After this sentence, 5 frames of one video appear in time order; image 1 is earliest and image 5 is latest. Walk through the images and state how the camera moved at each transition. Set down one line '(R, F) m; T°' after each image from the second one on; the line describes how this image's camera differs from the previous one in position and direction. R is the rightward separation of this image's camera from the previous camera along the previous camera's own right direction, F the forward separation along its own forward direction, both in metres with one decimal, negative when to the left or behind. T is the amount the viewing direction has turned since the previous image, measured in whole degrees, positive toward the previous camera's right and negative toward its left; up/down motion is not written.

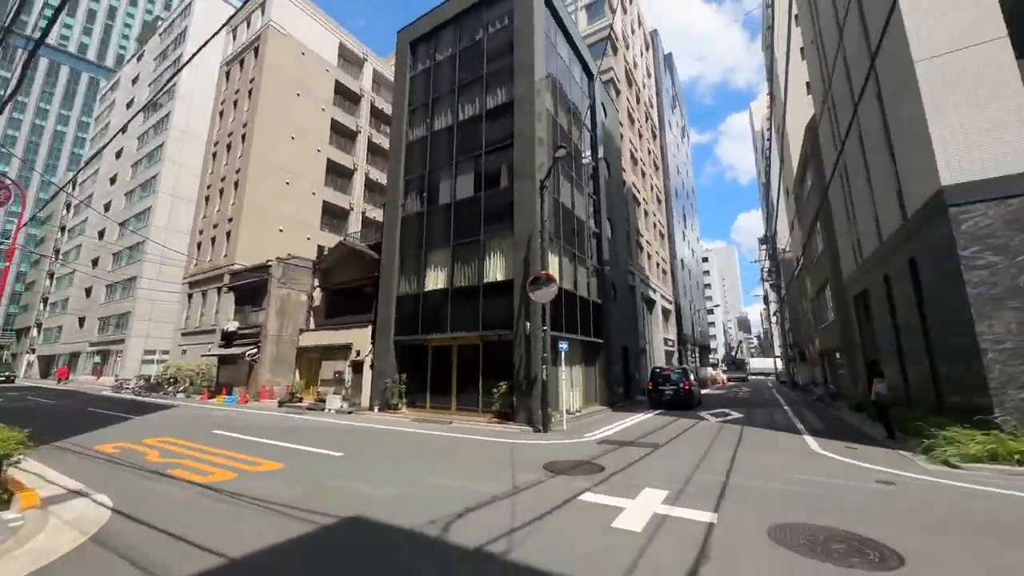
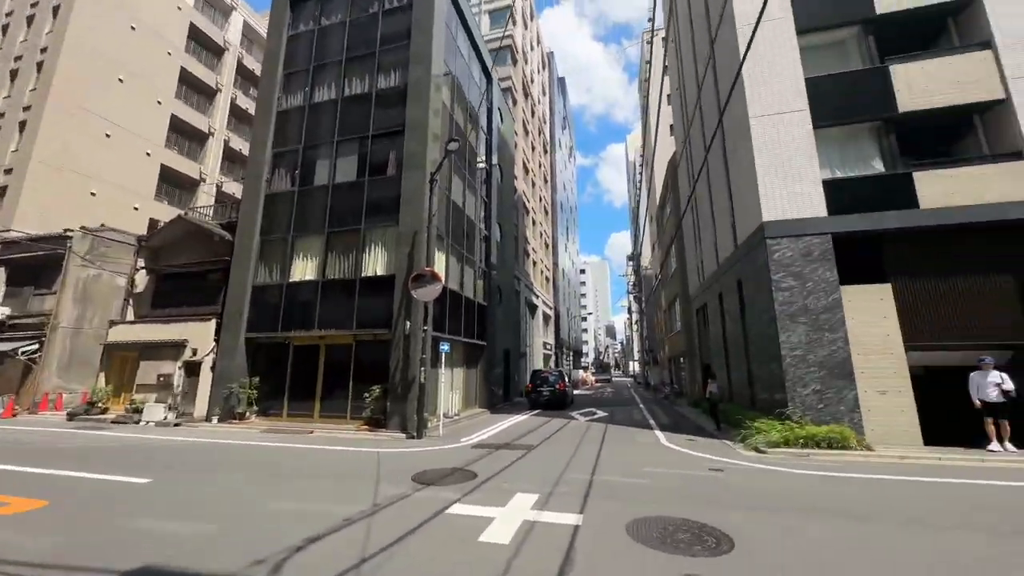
(+0.2, +0.4) m; +16°
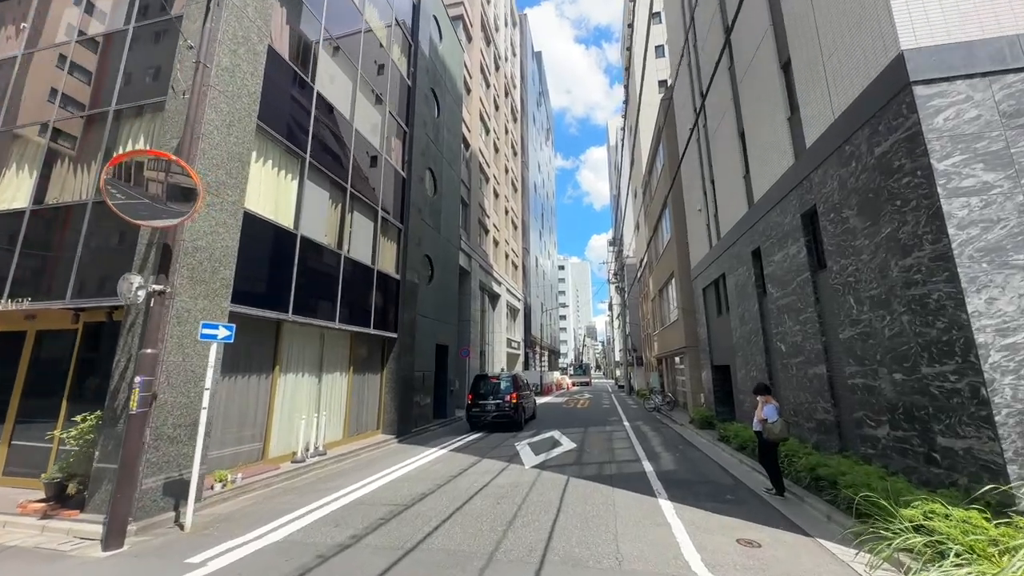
(+1.9, +6.4) m; +3°
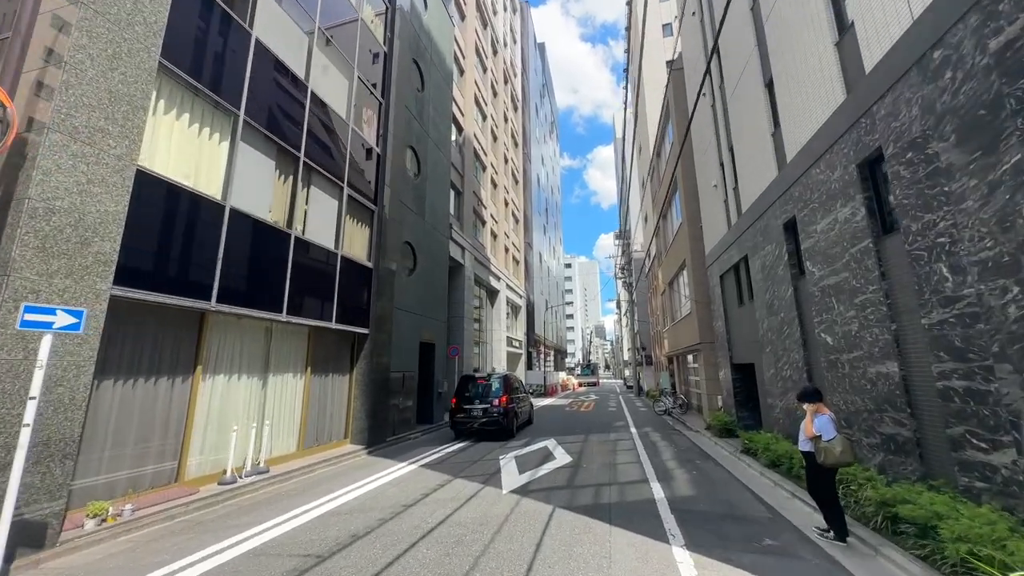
(+0.6, +1.7) m; -1°
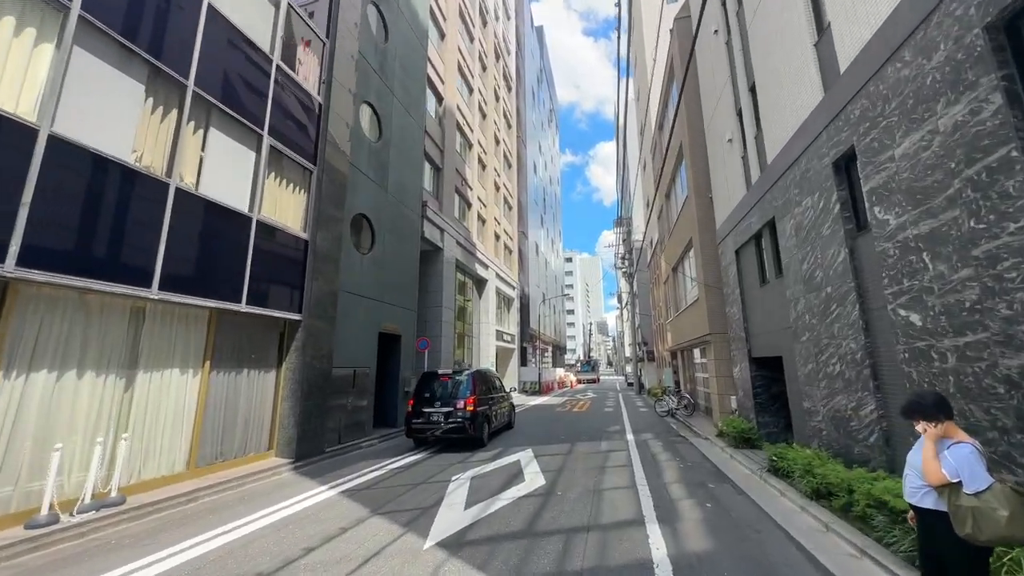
(+0.9, +2.2) m; 0°
